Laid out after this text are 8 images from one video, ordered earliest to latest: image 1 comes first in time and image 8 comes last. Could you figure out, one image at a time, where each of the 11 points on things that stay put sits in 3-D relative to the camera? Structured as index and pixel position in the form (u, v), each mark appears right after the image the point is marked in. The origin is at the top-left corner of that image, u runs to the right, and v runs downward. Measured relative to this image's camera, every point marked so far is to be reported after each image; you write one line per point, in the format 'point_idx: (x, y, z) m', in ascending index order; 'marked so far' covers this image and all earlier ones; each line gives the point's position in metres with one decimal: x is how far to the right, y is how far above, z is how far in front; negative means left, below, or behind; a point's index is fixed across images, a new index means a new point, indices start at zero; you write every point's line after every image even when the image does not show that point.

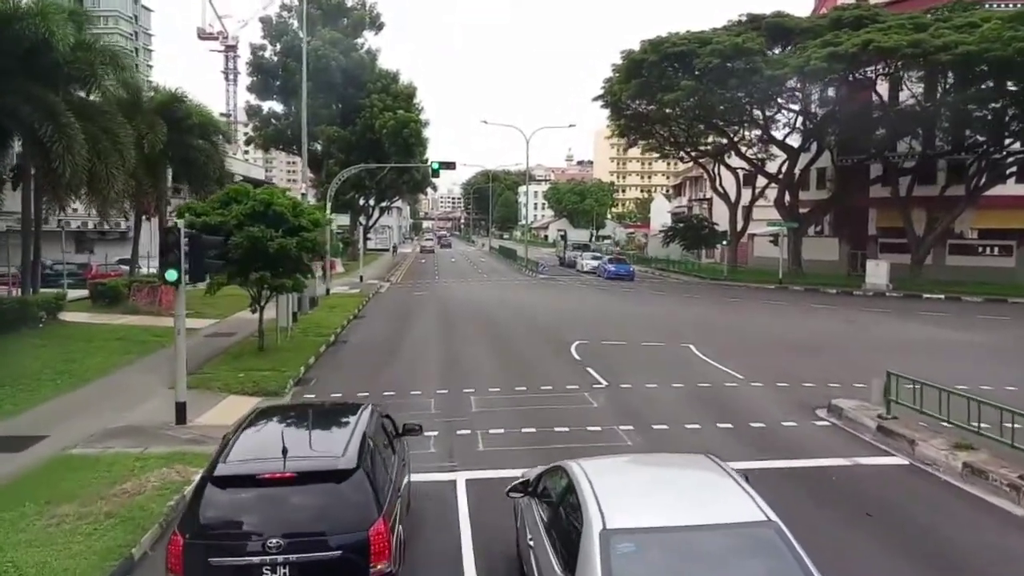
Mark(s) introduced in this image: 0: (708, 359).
0: (+4.0, -1.5, +18.5) m
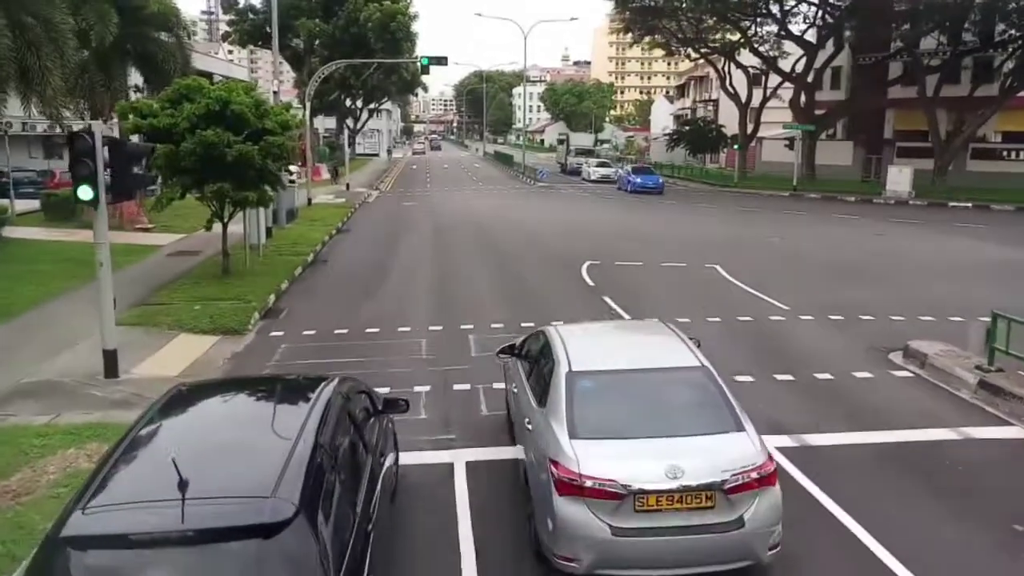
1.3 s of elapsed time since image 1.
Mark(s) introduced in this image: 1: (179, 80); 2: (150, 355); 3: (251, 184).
0: (+4.1, 0.0, +16.1) m
1: (-5.8, +3.6, +15.8) m
2: (-4.5, -0.8, +11.4) m
3: (-4.6, +1.8, +15.9) m
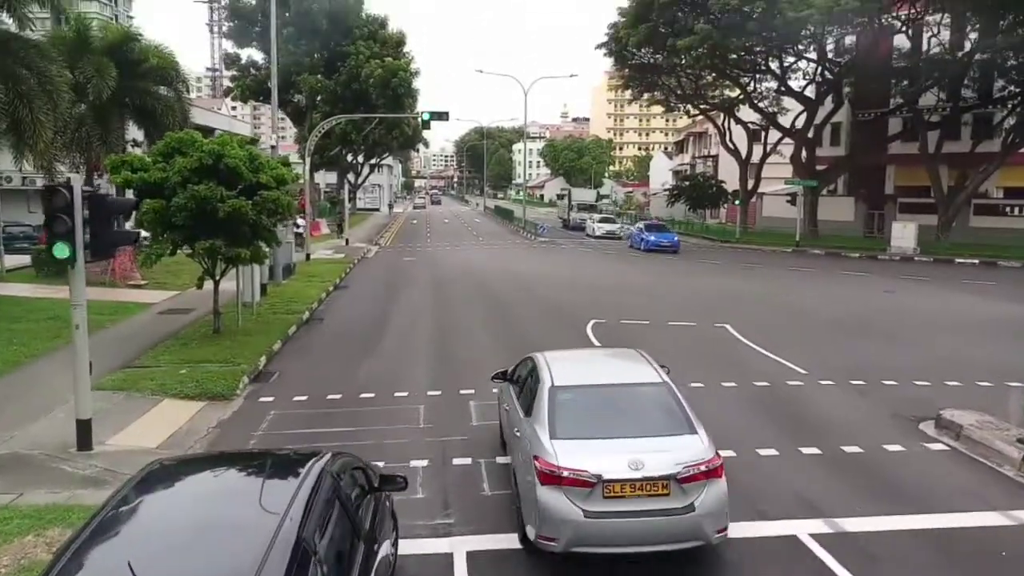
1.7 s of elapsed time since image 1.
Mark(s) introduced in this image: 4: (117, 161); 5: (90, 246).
0: (+4.1, -1.0, +15.4) m
1: (-5.7, +2.6, +15.4) m
2: (-4.5, -1.6, +10.7) m
3: (-4.5, +0.8, +15.3) m
4: (-6.5, +2.1, +15.0) m
5: (-4.4, +0.4, +9.5) m
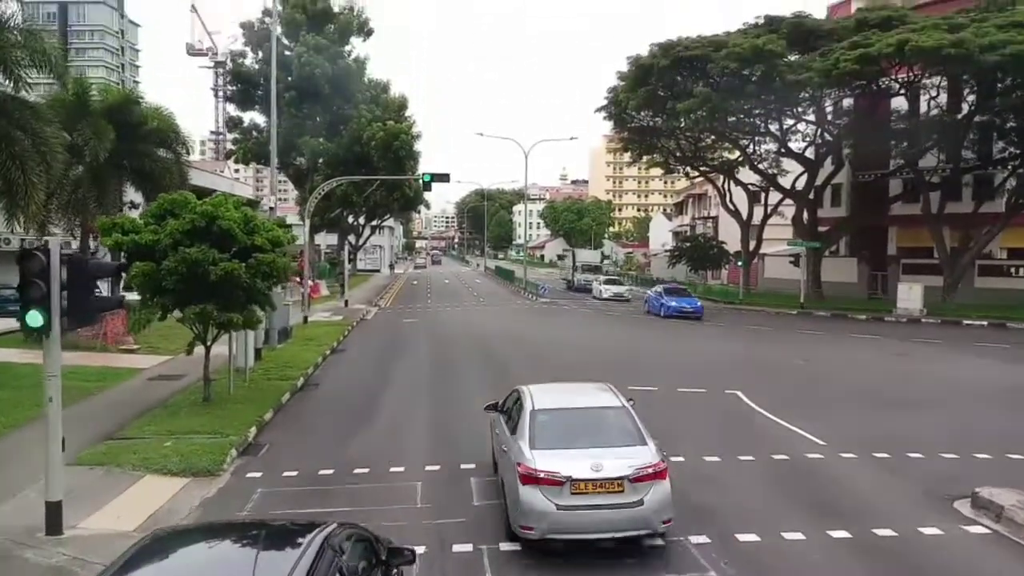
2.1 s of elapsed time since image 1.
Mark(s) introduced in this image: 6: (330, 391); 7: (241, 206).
0: (+4.1, -2.1, +14.7) m
1: (-5.7, +1.5, +14.9) m
2: (-4.4, -2.3, +10.0) m
3: (-4.5, -0.3, +14.7) m
4: (-6.5, +1.0, +14.5) m
5: (-4.4, -0.2, +8.9) m
6: (-3.7, -2.1, +18.5) m
7: (-4.6, +1.4, +15.3) m
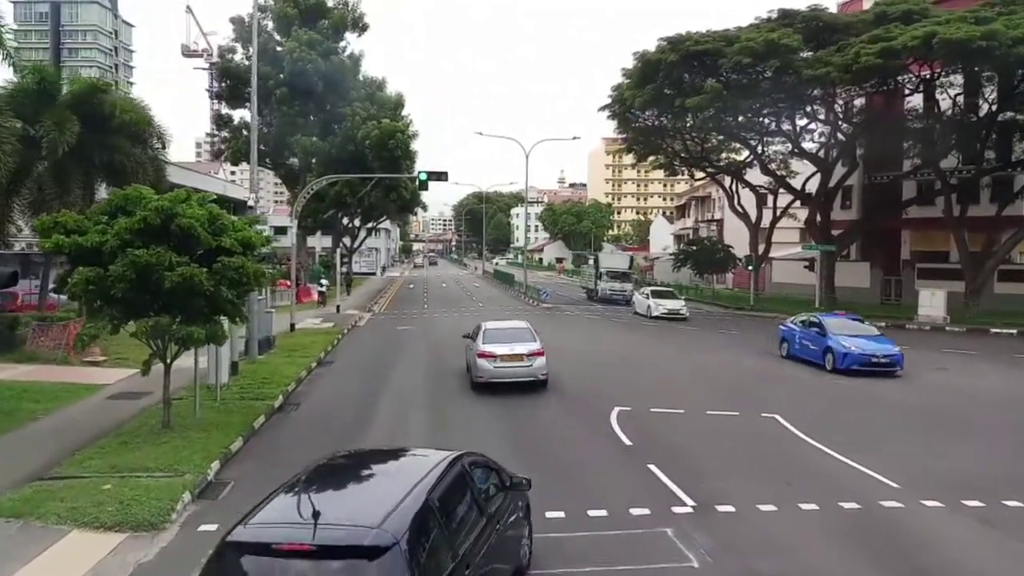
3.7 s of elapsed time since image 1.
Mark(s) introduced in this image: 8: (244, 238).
0: (+4.3, -2.2, +12.7) m
1: (-5.6, +1.4, +12.8) m
2: (-4.3, -2.4, +7.9) m
3: (-4.3, -0.4, +12.7) m
4: (-6.3, +0.9, +12.4) m
5: (-4.2, -0.3, +6.9) m
6: (-3.6, -2.2, +16.5) m
7: (-4.4, +1.3, +13.2) m
8: (-3.9, +0.7, +13.1) m
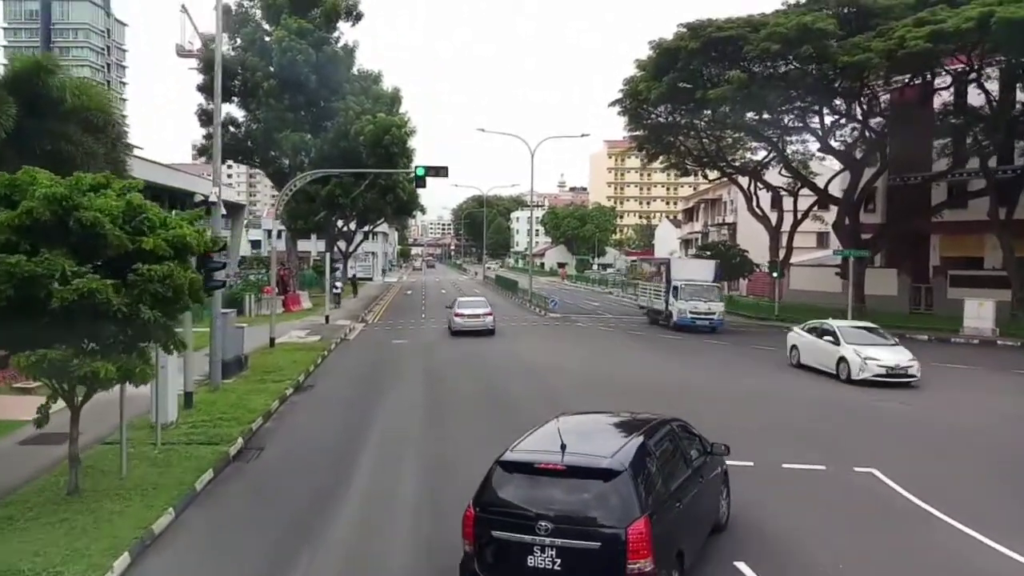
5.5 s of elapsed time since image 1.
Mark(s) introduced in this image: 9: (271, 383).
0: (+4.5, -2.4, +9.3) m
1: (-5.3, +1.2, +9.5) m
2: (-4.0, -2.6, +4.5) m
3: (-4.1, -0.6, +9.3) m
4: (-6.1, +0.7, +9.1) m
5: (-4.0, -0.5, +3.5) m
6: (-3.3, -2.4, +13.1) m
7: (-4.2, +1.1, +9.8) m
8: (-3.6, +0.5, +9.8) m
9: (-5.0, -2.0, +18.9) m
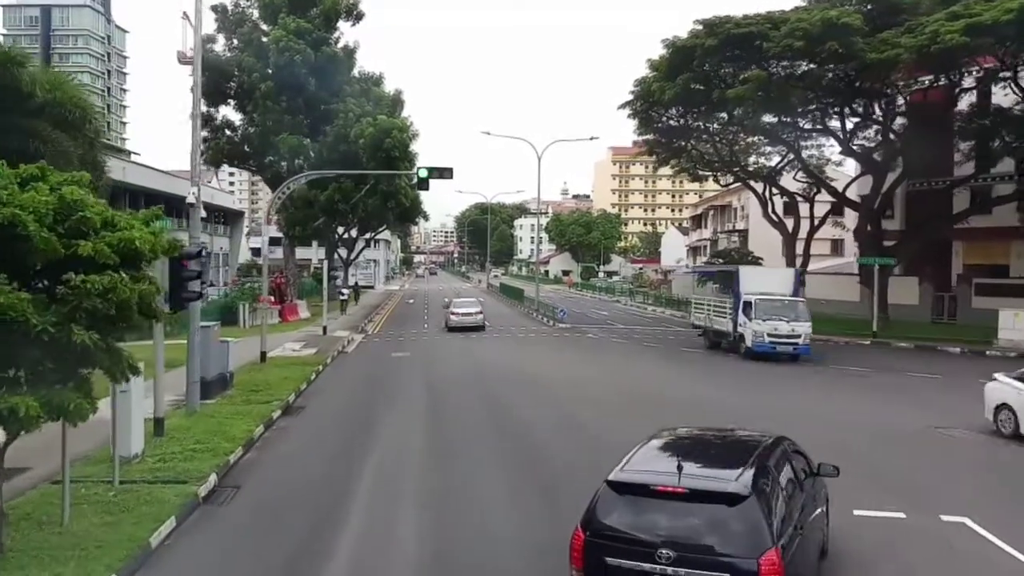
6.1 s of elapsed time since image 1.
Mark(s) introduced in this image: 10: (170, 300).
0: (+4.7, -2.6, +7.4) m
1: (-5.1, +1.1, +7.7) m
2: (-3.8, -2.7, +2.7) m
3: (-3.9, -0.7, +7.4) m
4: (-5.9, +0.6, +7.2) m
5: (-3.8, -0.6, +1.6) m
6: (-3.1, -2.6, +11.2) m
7: (-4.0, +0.9, +8.0) m
8: (-3.4, +0.4, +7.9) m
9: (-4.8, -2.2, +17.0) m
10: (-5.1, -0.2, +13.5) m
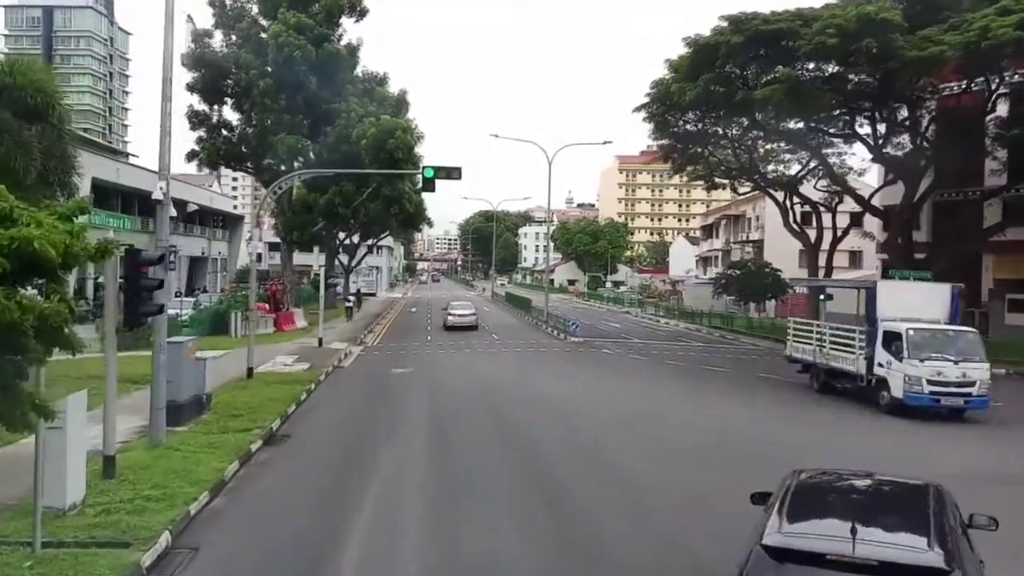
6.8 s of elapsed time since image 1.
0: (+5.0, -2.8, +5.1) m
1: (-4.8, +1.0, +5.4) m
2: (-3.6, -2.8, +0.4) m
3: (-3.6, -0.8, +5.2) m
4: (-5.6, +0.5, +5.0) m
5: (-3.5, -0.6, -0.6) m
6: (-2.9, -2.7, +9.0) m
7: (-3.7, +0.8, +5.8) m
8: (-3.1, +0.3, +5.7) m
9: (-4.5, -2.4, +14.8) m
10: (-4.8, -0.3, +11.3) m
